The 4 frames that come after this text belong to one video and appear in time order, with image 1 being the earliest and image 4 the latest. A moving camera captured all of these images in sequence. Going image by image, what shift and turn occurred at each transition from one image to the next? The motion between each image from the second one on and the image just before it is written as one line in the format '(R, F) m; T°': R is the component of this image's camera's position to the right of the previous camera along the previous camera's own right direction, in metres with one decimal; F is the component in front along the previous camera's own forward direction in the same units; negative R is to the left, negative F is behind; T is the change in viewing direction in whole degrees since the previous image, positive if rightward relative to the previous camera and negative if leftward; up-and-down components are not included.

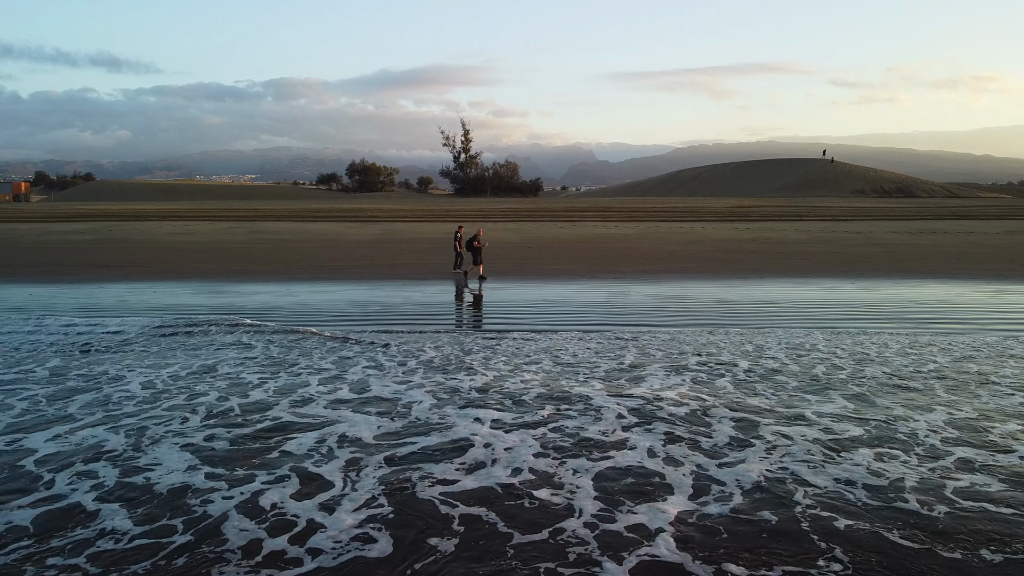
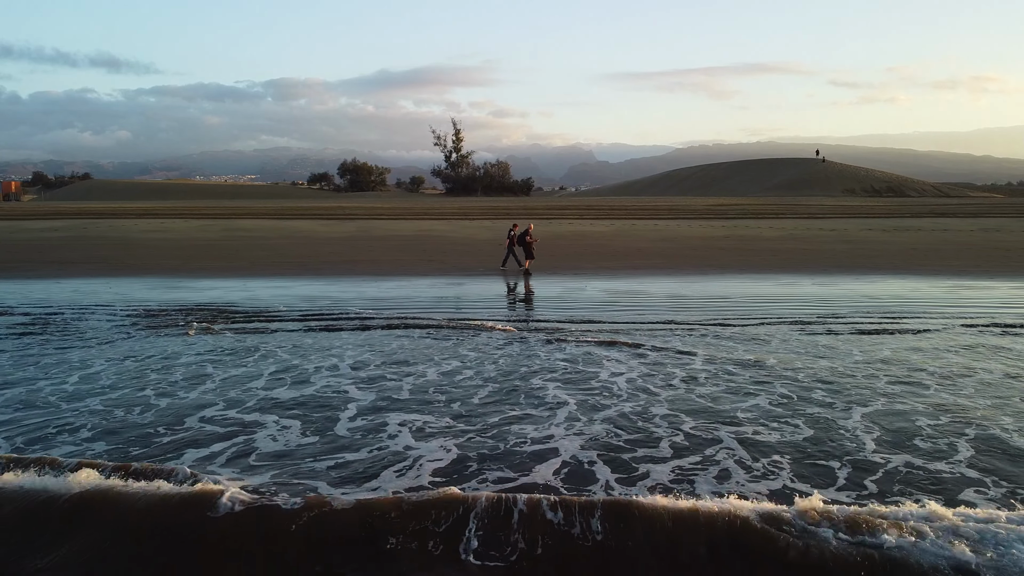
(-0.2, +1.6) m; 0°
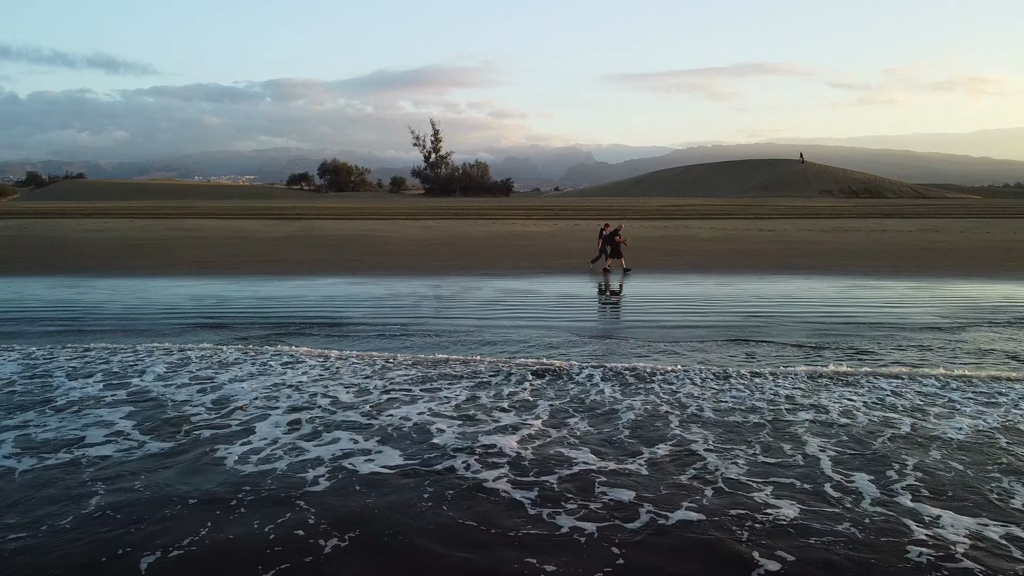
(+1.3, 0.0) m; 0°
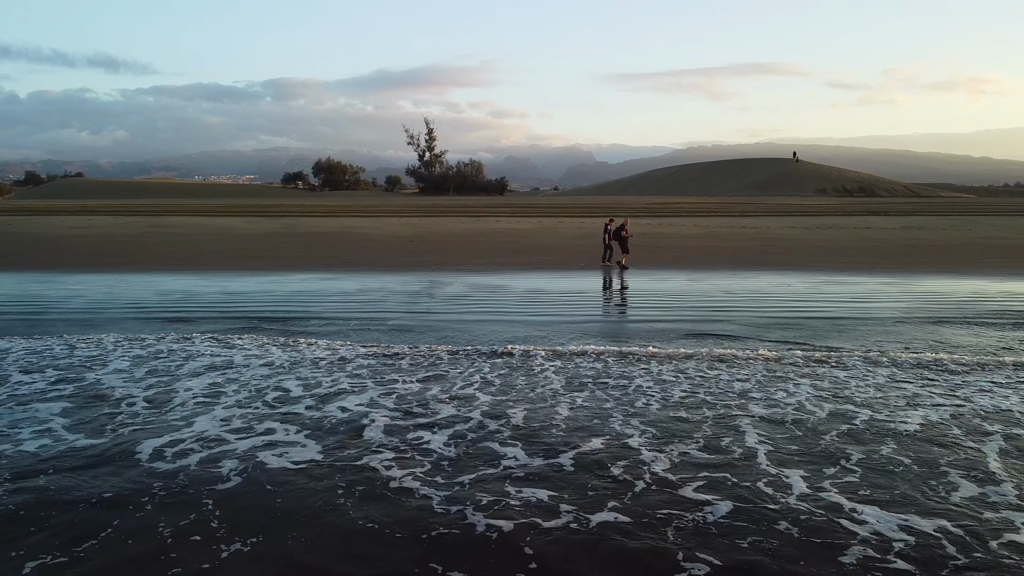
(+0.4, 0.0) m; 0°
